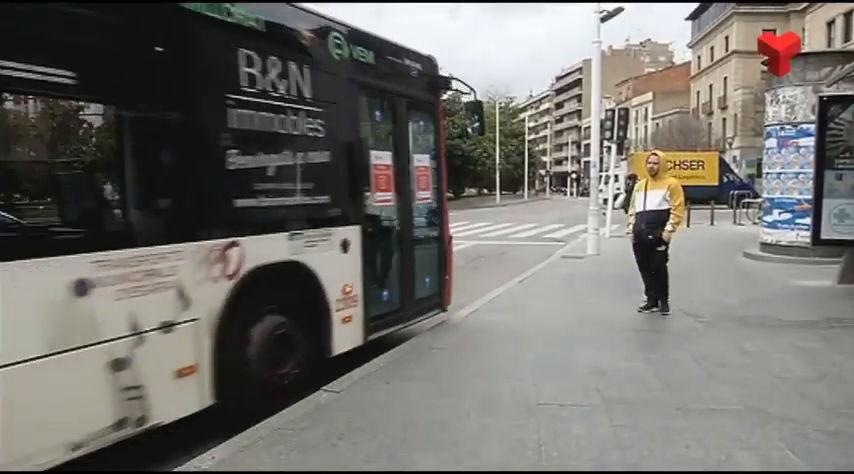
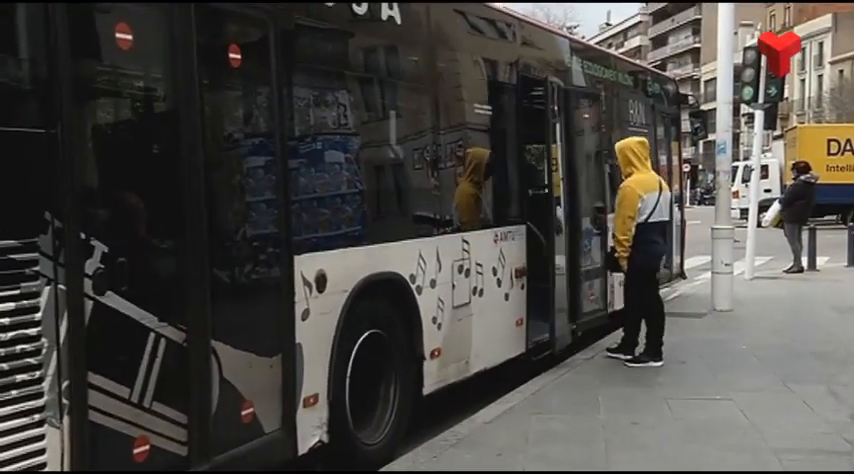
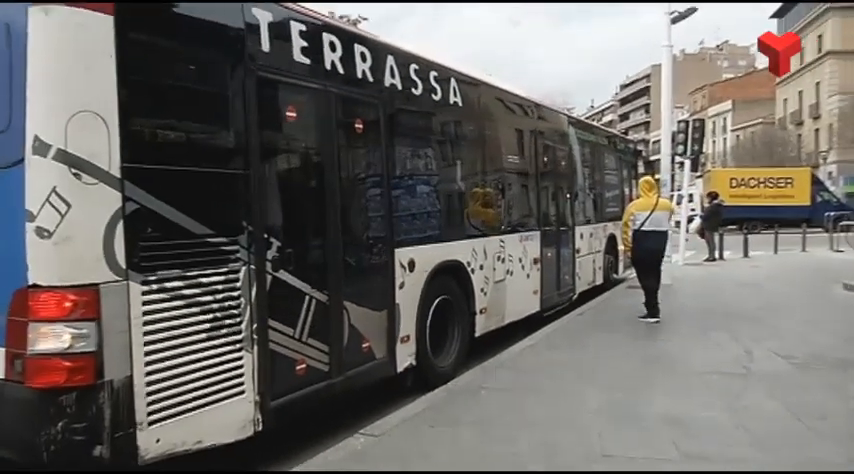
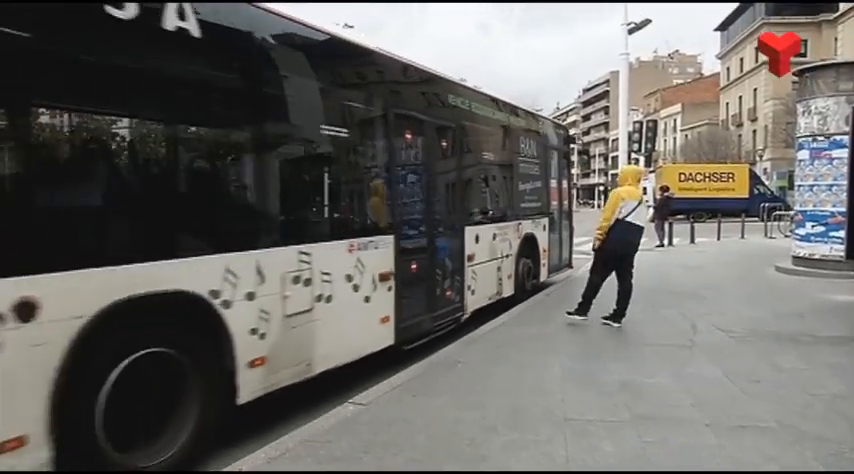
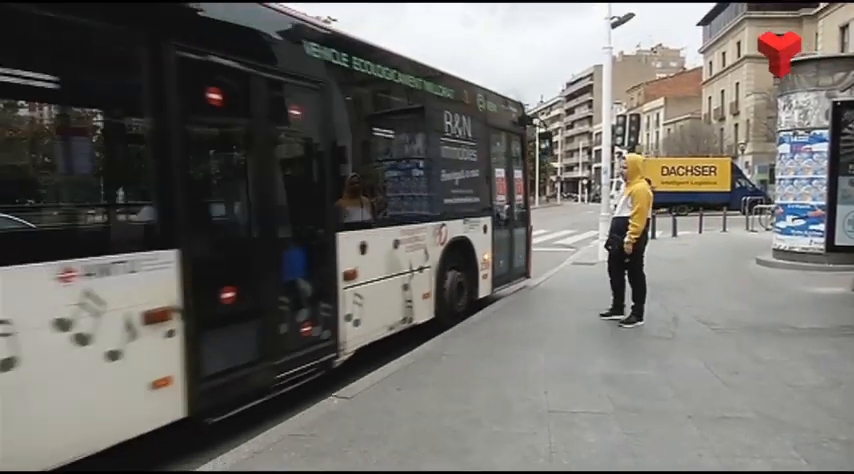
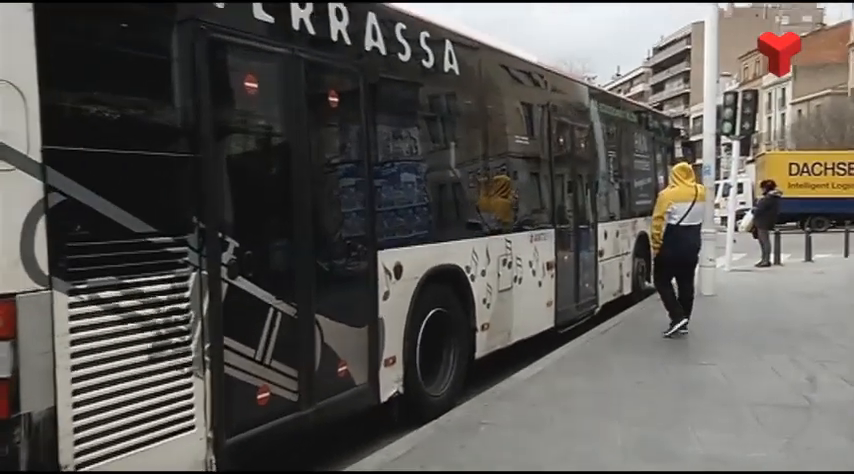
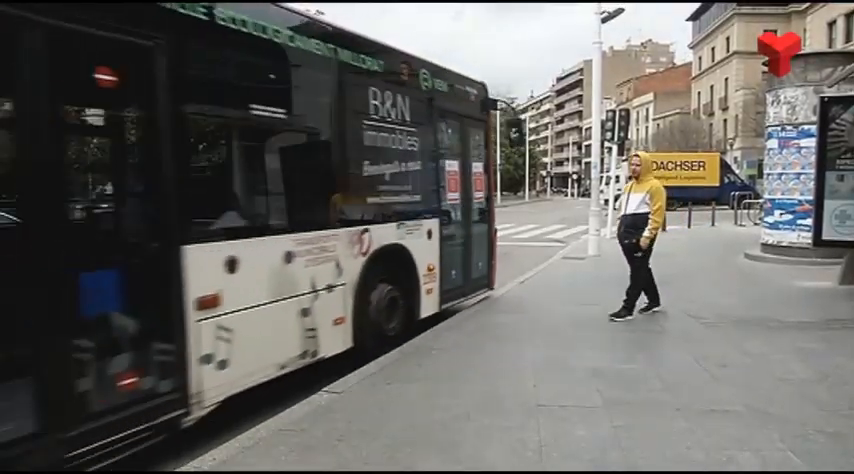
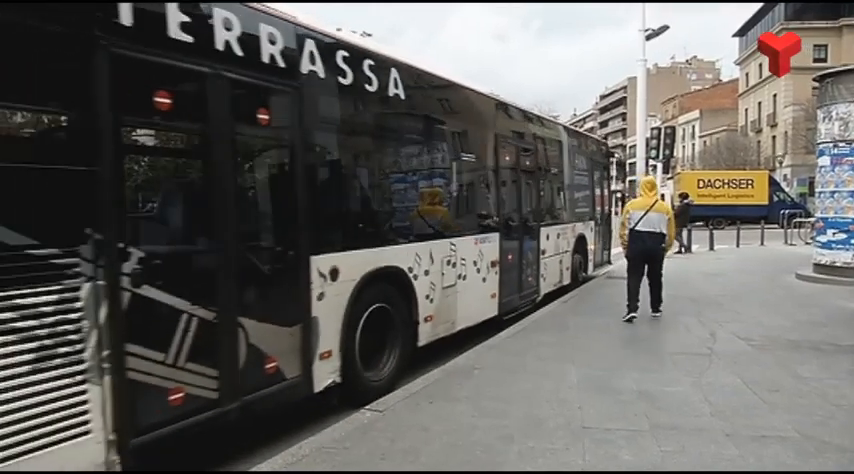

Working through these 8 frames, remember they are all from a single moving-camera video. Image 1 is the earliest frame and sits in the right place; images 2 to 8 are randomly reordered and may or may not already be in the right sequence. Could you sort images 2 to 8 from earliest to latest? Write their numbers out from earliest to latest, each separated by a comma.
7, 5, 4, 8, 3, 6, 2
